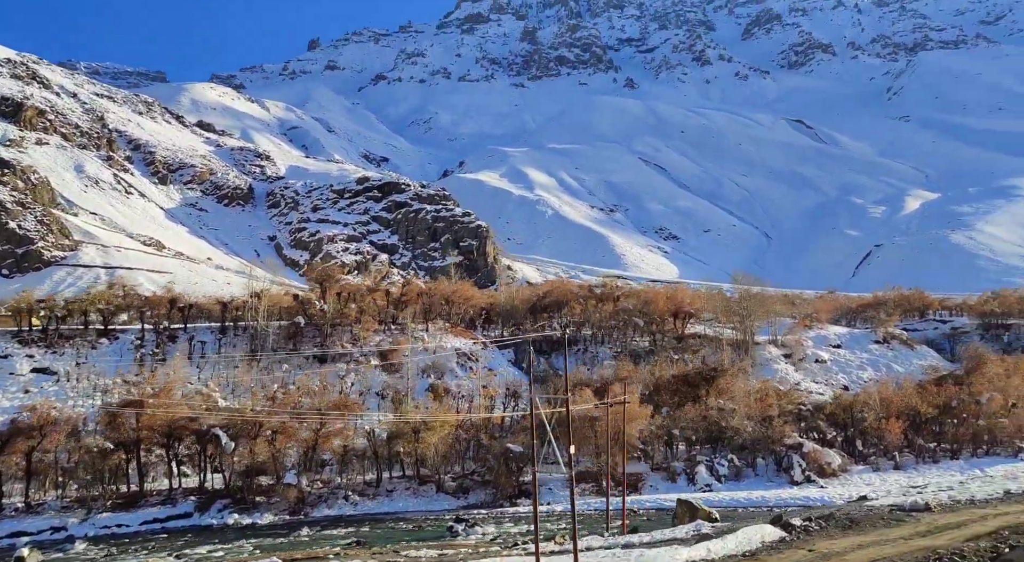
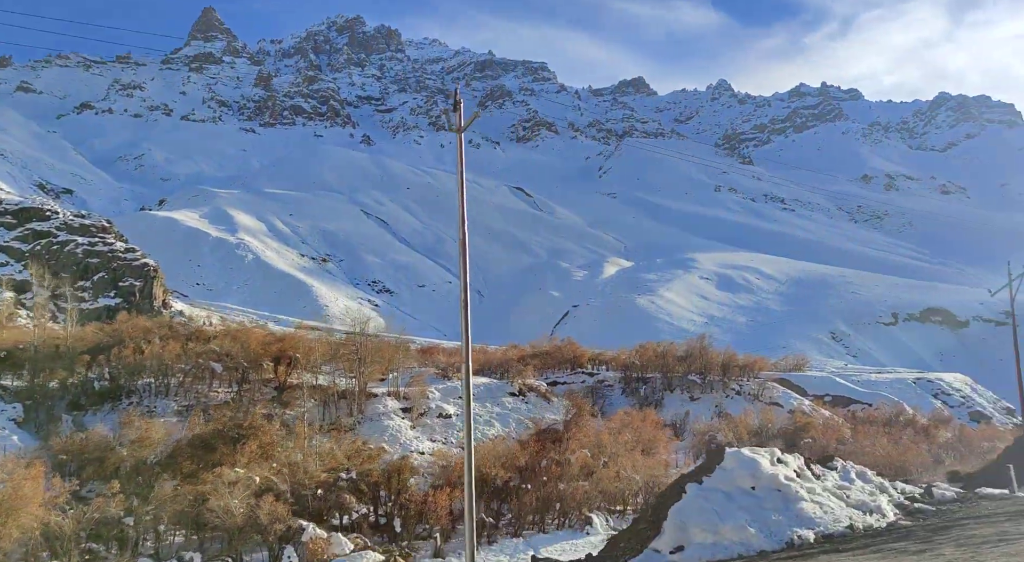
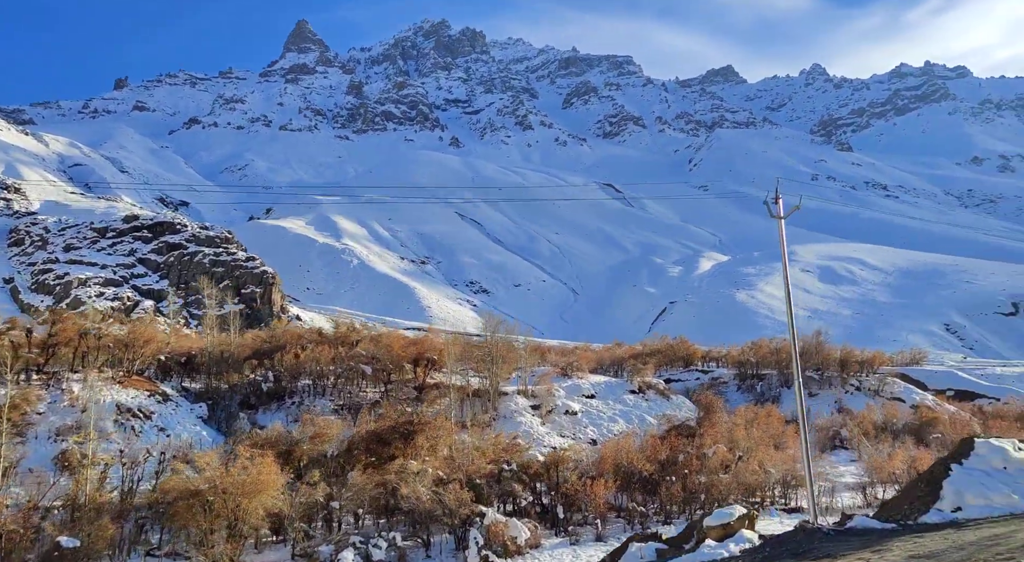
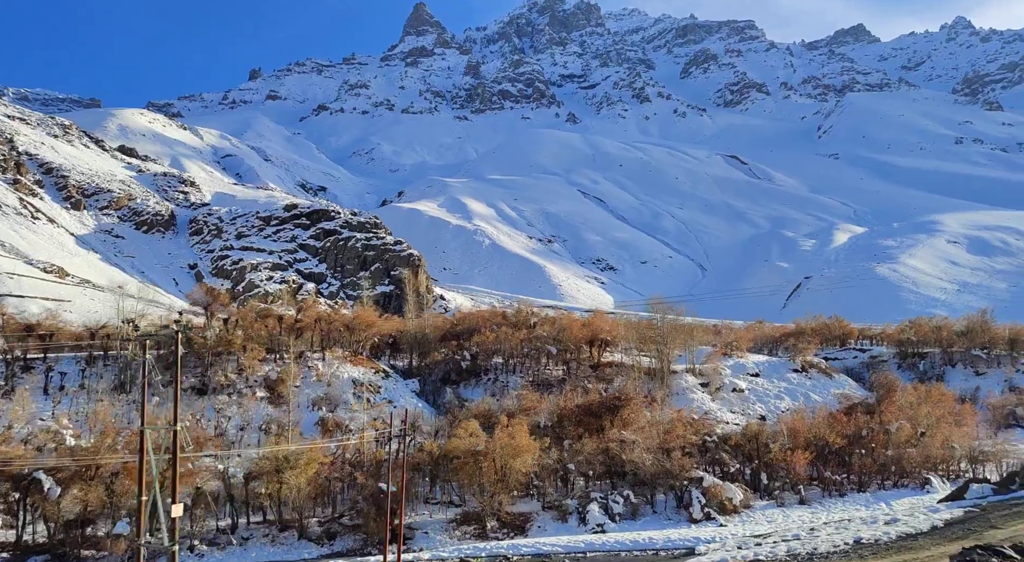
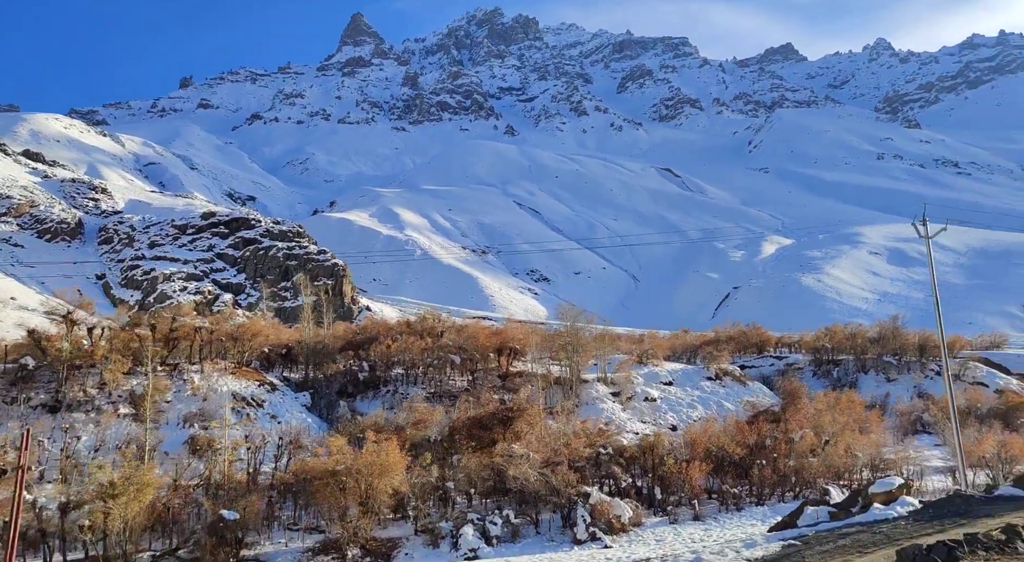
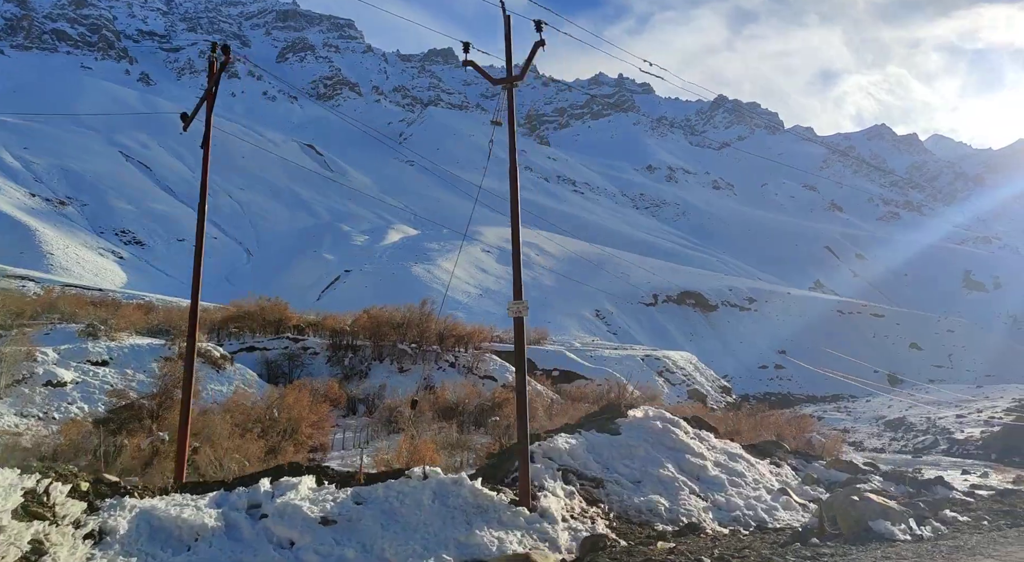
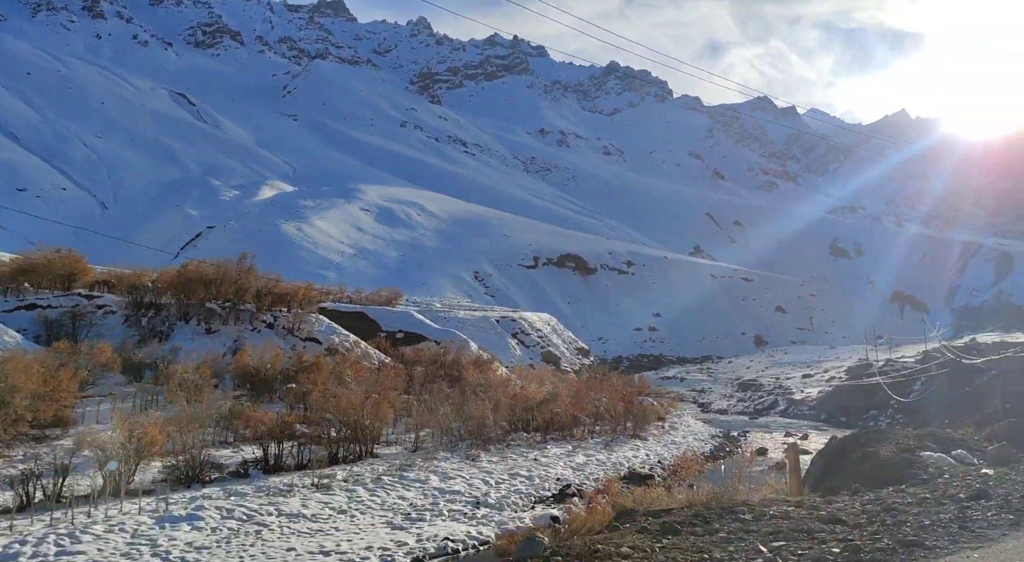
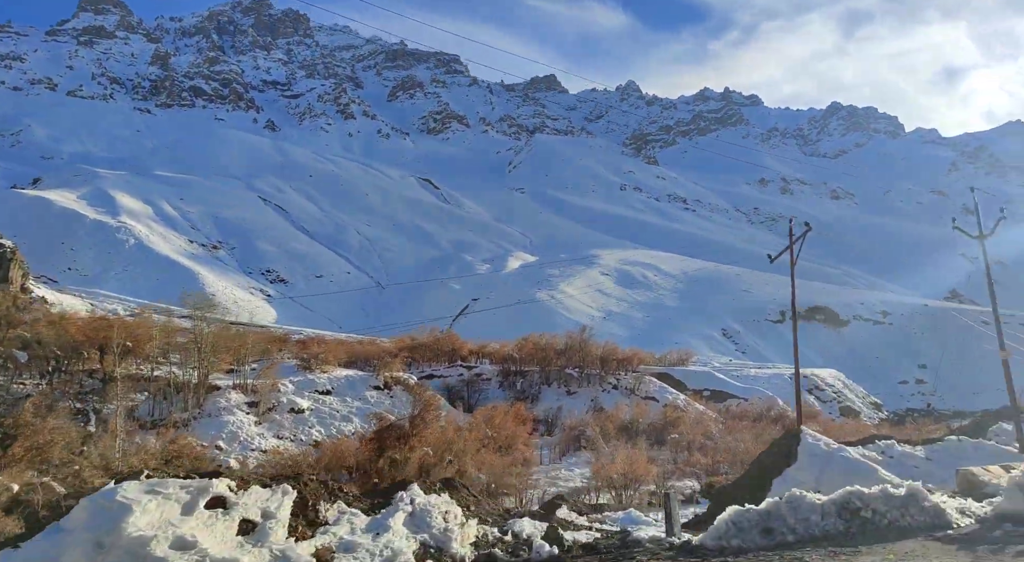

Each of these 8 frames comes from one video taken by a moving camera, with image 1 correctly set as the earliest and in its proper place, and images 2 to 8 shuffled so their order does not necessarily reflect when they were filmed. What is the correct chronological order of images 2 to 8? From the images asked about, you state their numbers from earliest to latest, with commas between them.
4, 5, 3, 2, 8, 6, 7
